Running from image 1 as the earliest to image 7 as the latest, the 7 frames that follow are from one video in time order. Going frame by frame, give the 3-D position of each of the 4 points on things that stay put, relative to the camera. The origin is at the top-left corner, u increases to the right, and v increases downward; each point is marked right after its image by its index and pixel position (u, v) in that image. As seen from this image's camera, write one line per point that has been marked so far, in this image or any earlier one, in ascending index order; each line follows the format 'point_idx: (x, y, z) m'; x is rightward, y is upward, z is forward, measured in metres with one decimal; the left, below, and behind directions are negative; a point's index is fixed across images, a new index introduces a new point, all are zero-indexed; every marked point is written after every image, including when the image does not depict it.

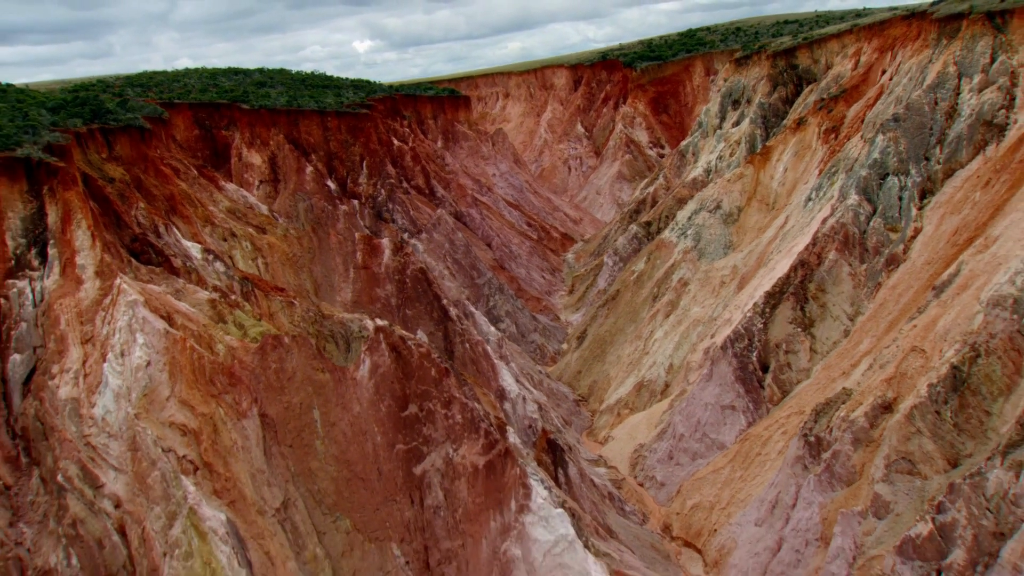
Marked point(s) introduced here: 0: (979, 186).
0: (+10.9, +2.3, +19.6) m
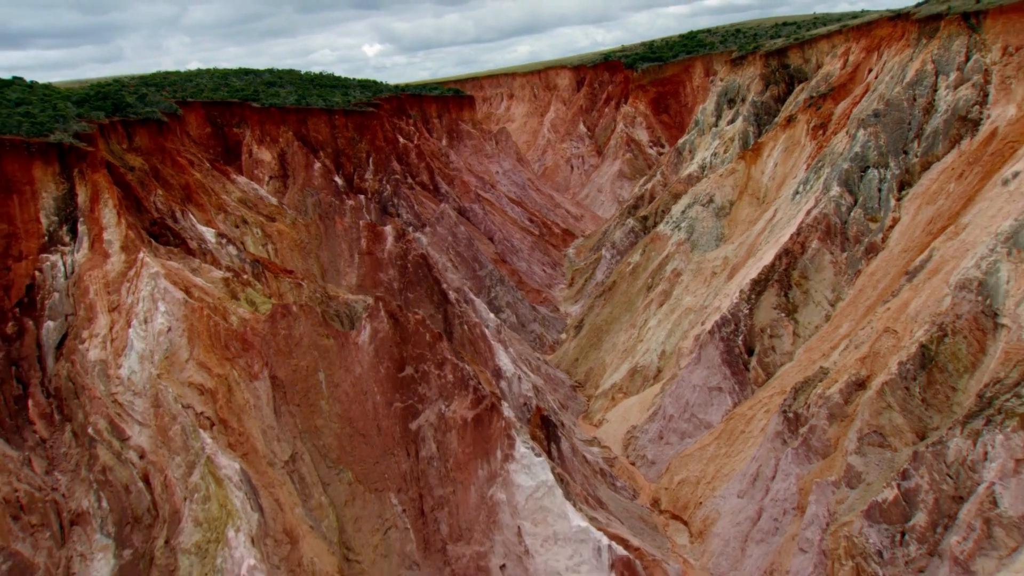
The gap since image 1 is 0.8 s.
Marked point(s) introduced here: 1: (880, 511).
0: (+10.8, +2.7, +20.6) m
1: (+6.9, -4.2, +15.9) m
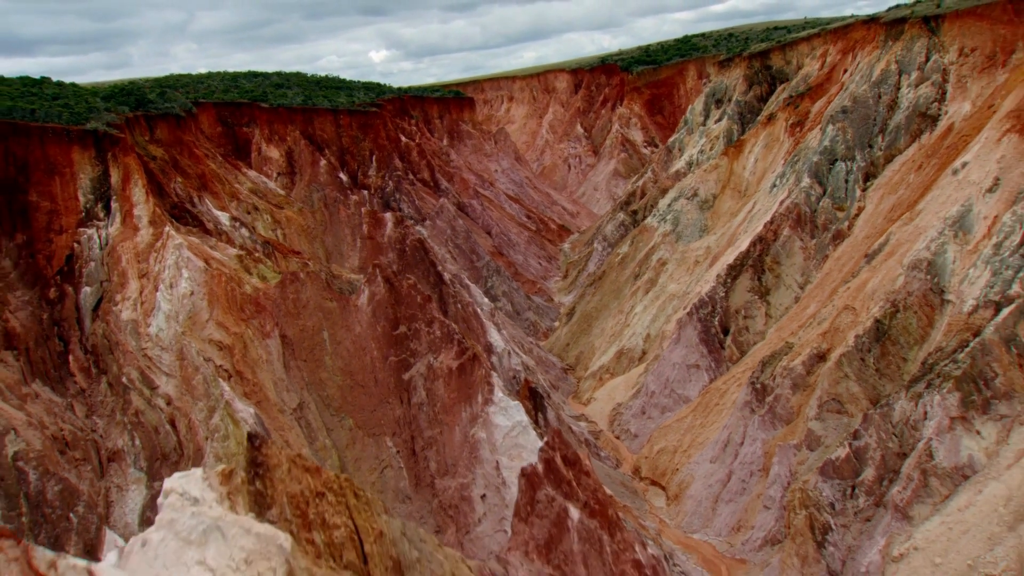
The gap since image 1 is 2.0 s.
0: (+10.6, +3.1, +22.2) m
1: (+6.7, -3.7, +17.5) m
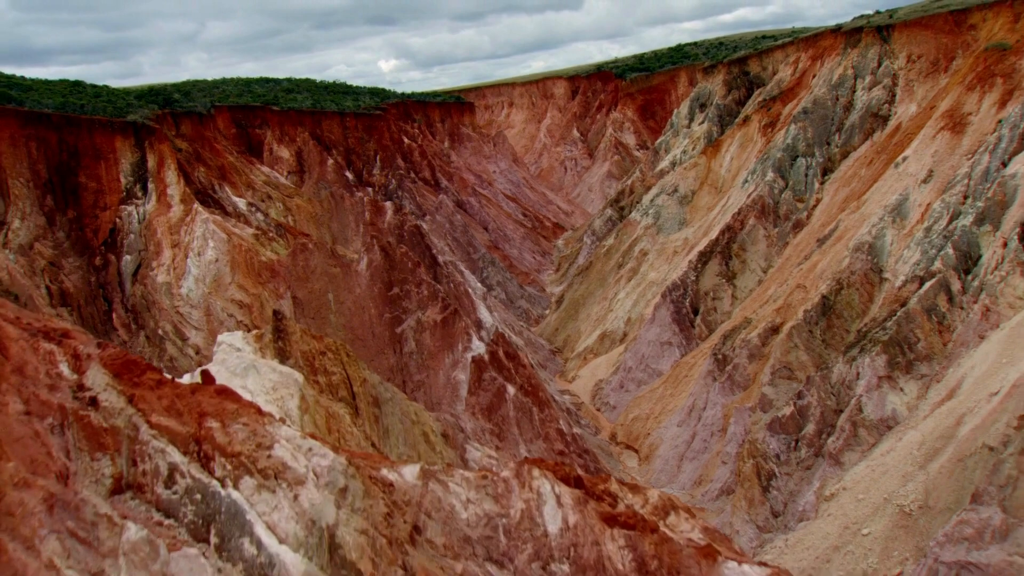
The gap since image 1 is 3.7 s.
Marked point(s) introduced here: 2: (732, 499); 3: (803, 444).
0: (+10.2, +3.6, +24.4) m
1: (+6.2, -3.2, +19.7) m
2: (+5.2, -5.0, +19.9) m
3: (+6.6, -3.5, +19.1) m
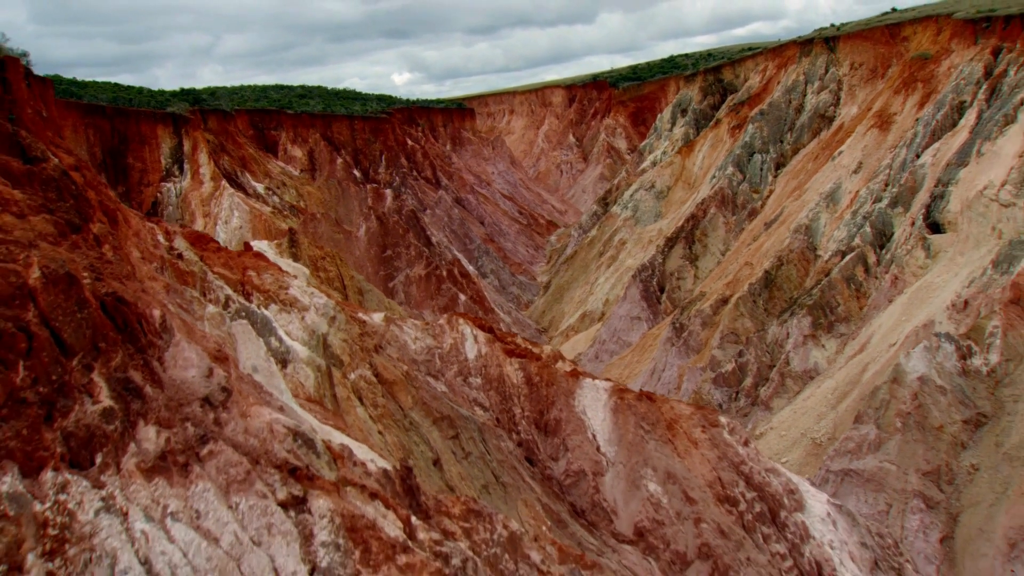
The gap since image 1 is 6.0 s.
0: (+9.8, +4.2, +27.6) m
1: (+5.7, -2.4, +22.8) m
2: (+4.6, -4.2, +23.0) m
3: (+6.0, -2.8, +22.2) m
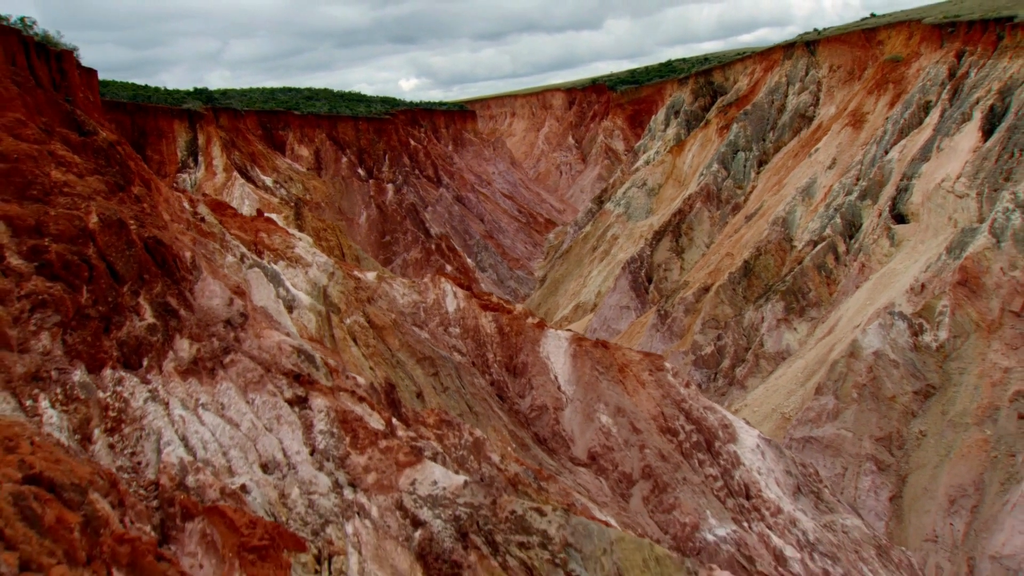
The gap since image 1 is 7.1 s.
0: (+9.6, +4.6, +29.0) m
1: (+5.4, -2.1, +24.2) m
2: (+4.4, -3.9, +24.4) m
3: (+5.8, -2.4, +23.6) m
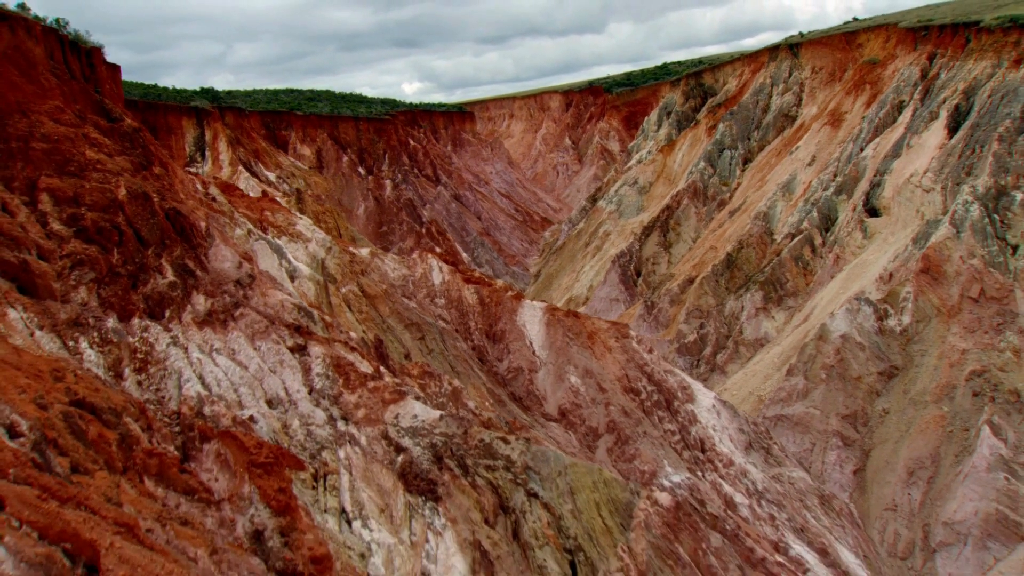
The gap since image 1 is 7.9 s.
0: (+9.4, +4.8, +30.2) m
1: (+5.2, -1.8, +25.4) m
2: (+4.1, -3.6, +25.5) m
3: (+5.5, -2.2, +24.8) m
